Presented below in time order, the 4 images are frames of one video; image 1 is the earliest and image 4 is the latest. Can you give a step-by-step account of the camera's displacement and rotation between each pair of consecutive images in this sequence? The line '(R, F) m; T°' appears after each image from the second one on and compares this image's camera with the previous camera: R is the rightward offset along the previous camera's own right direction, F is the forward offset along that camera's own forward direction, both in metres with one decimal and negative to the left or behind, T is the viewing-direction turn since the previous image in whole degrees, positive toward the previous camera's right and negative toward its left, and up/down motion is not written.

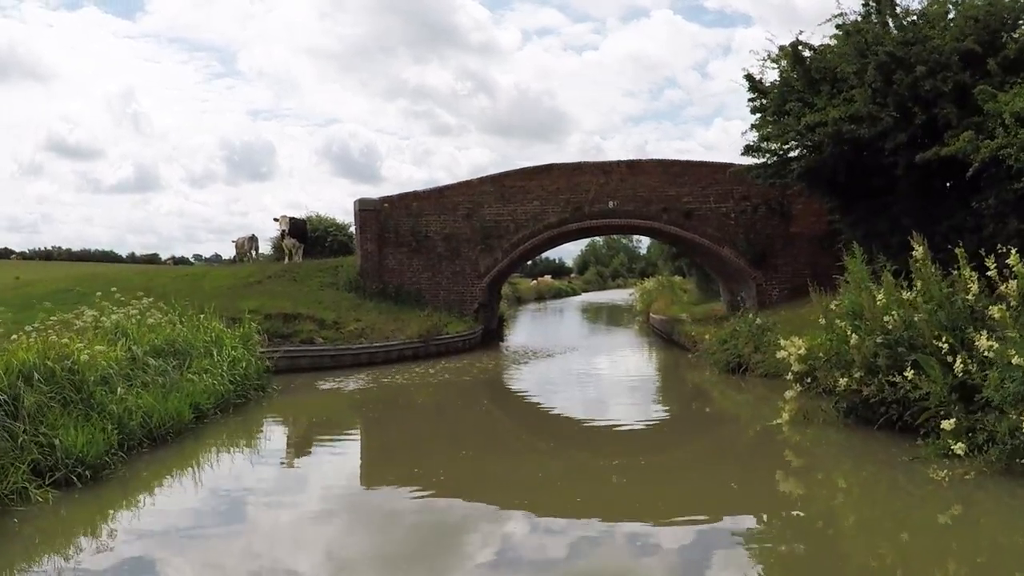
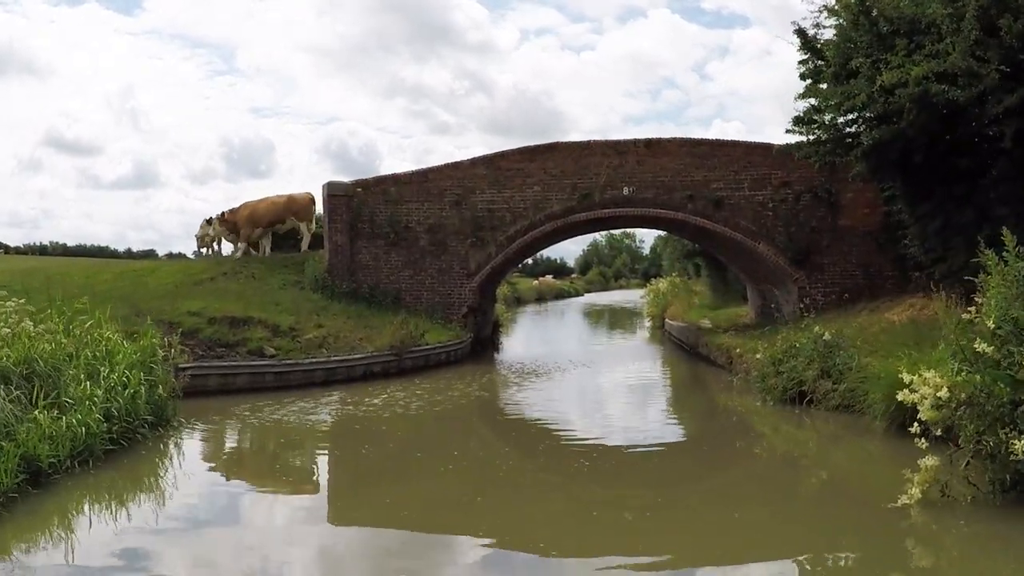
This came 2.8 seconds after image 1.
(+0.1, +3.0) m; 0°
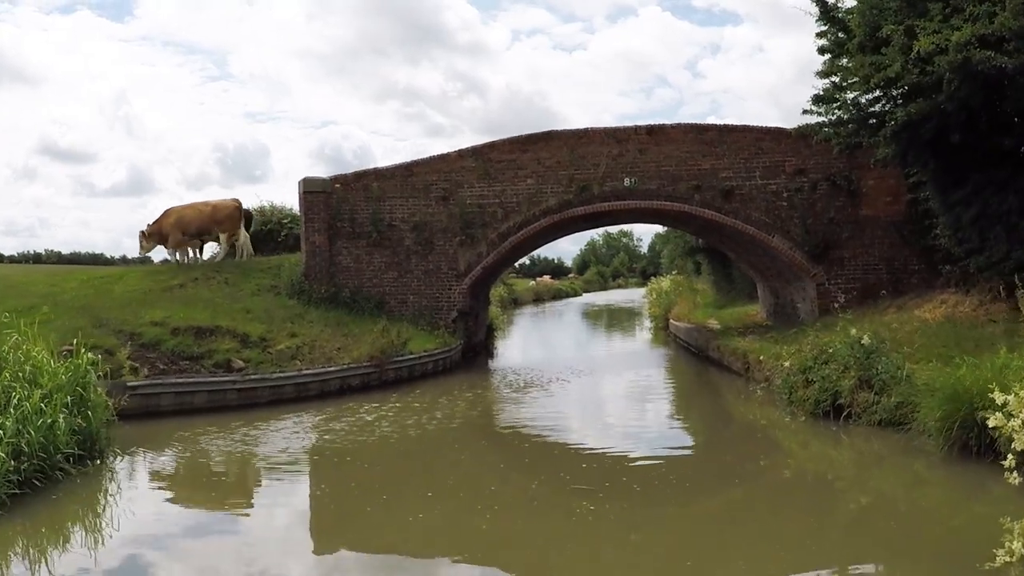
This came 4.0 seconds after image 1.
(+0.1, +1.3) m; 0°
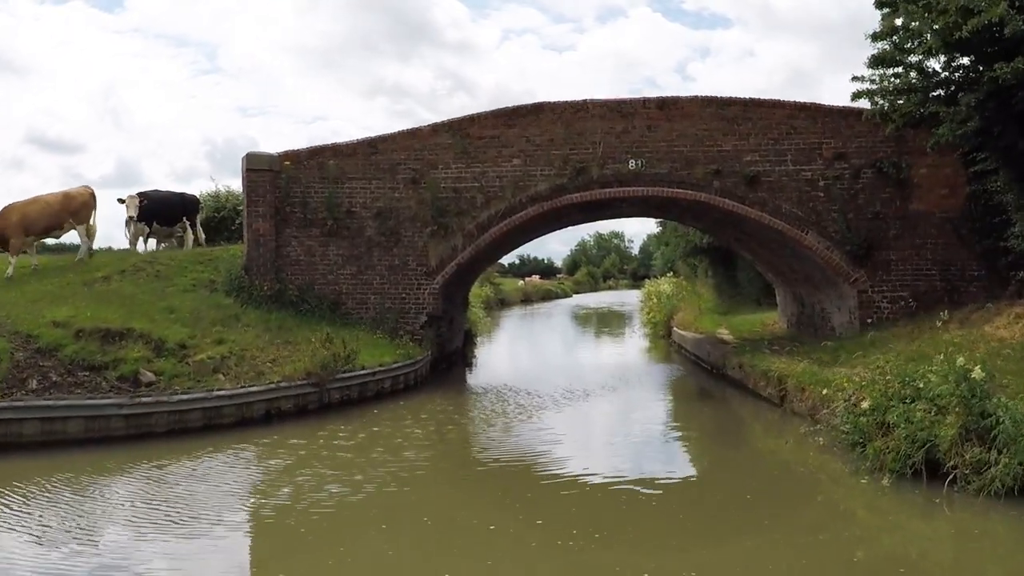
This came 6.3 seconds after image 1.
(+0.1, +2.4) m; +1°
